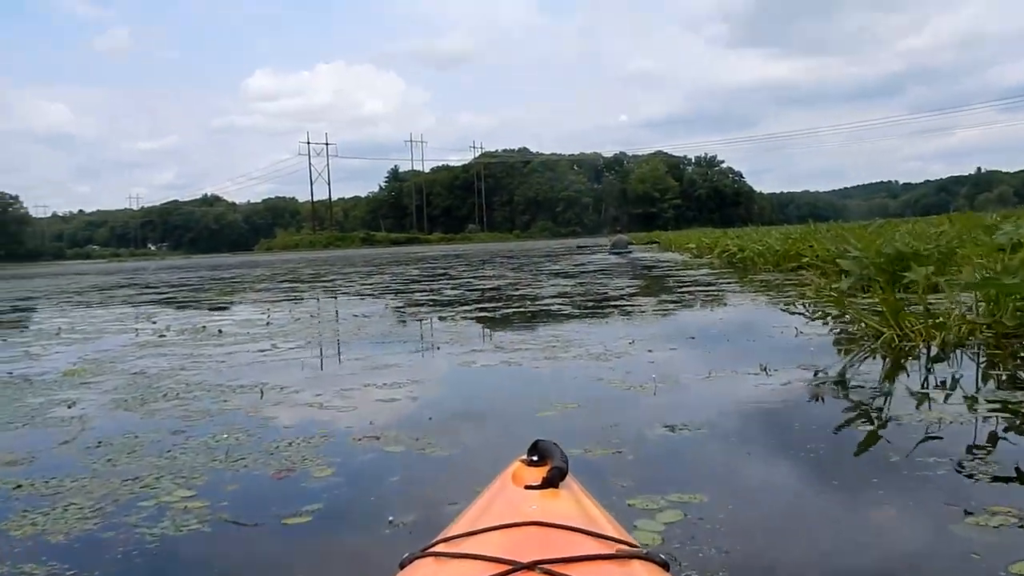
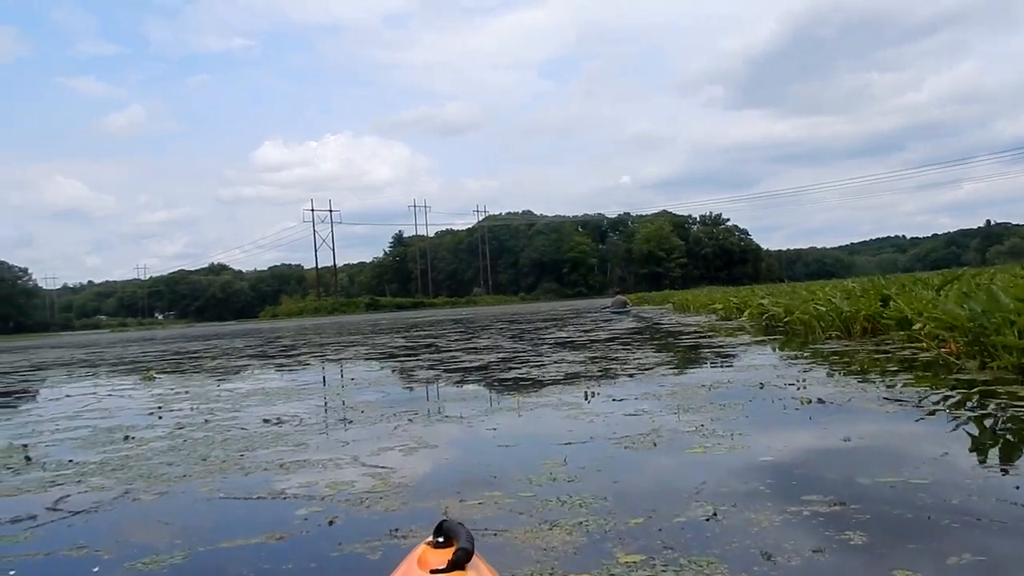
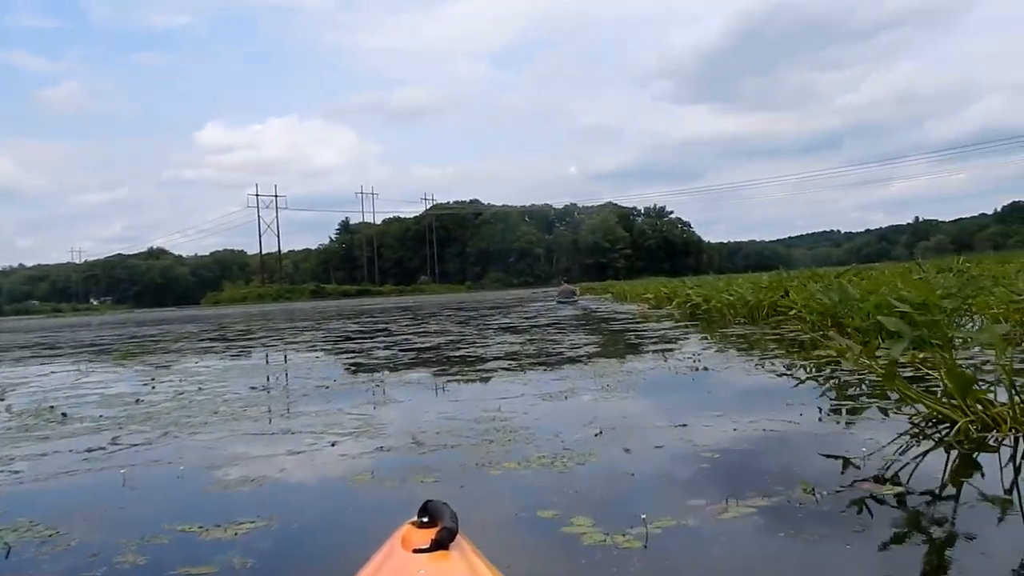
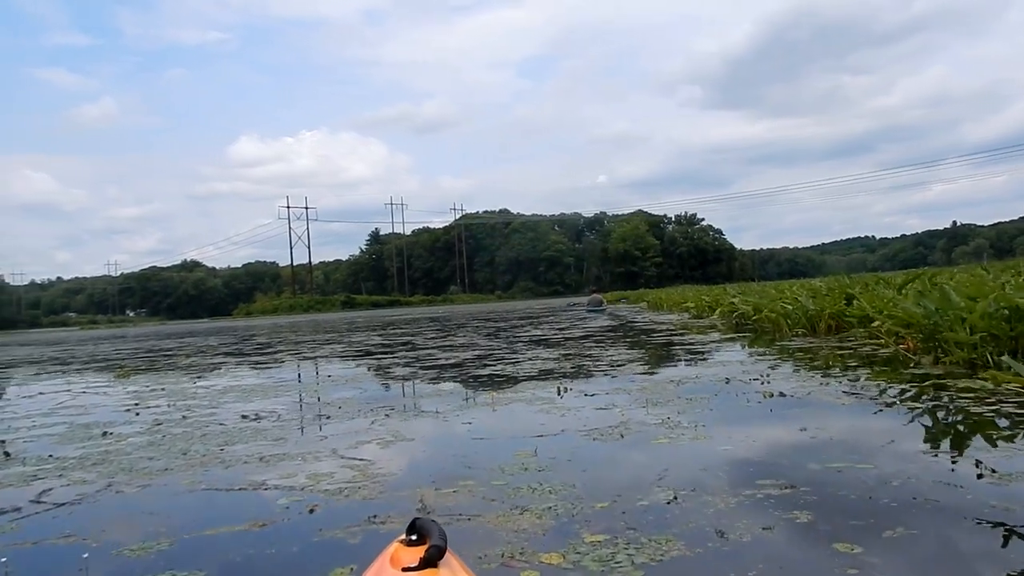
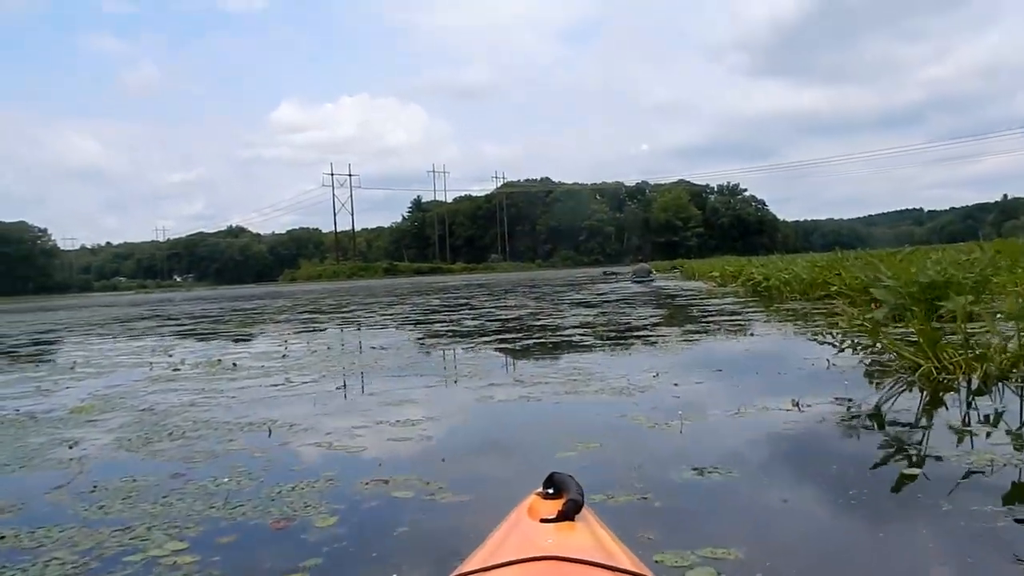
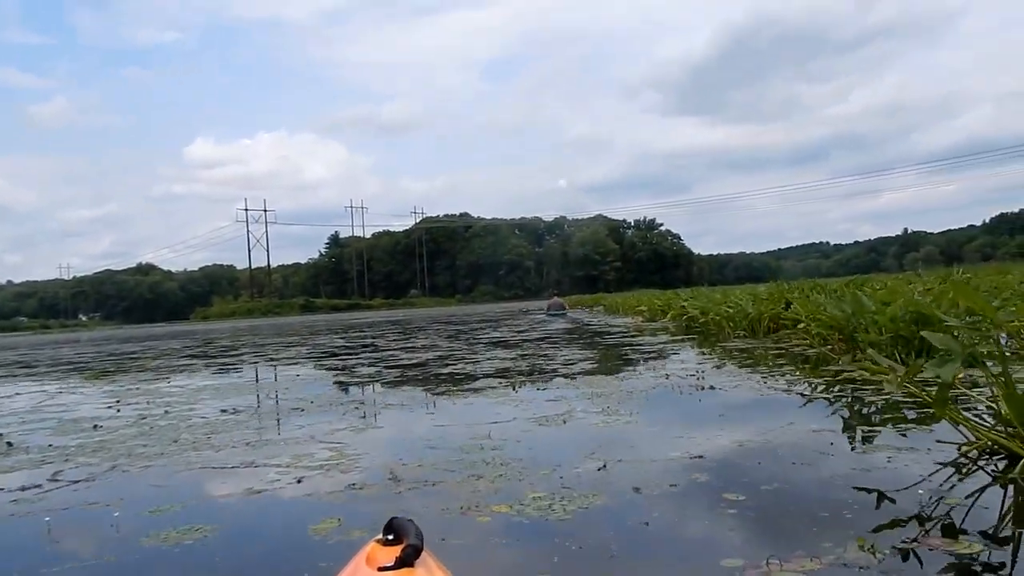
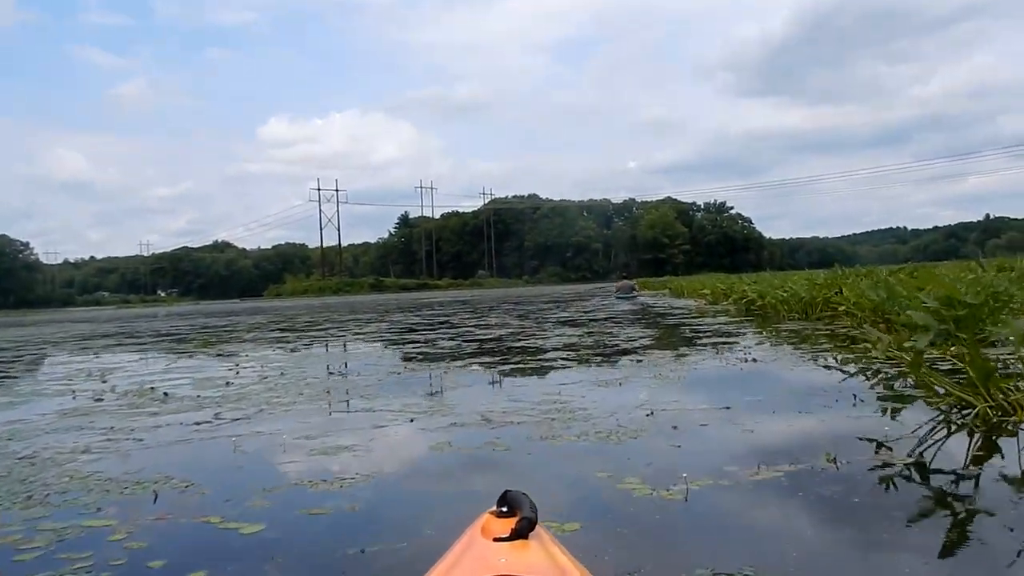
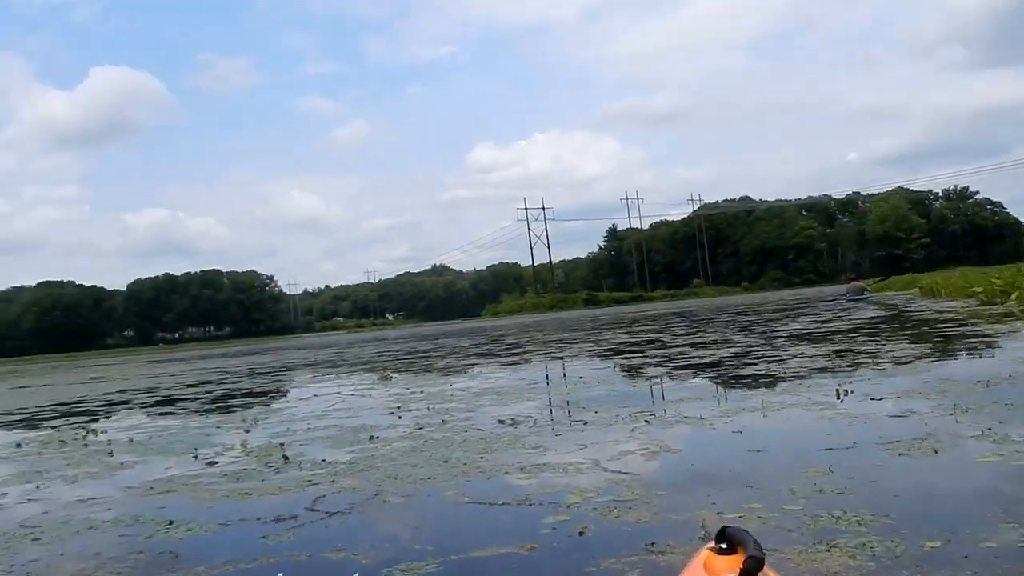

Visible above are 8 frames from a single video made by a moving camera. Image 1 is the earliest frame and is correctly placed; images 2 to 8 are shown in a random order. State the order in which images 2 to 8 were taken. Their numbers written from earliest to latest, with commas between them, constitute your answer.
5, 7, 3, 6, 4, 2, 8
